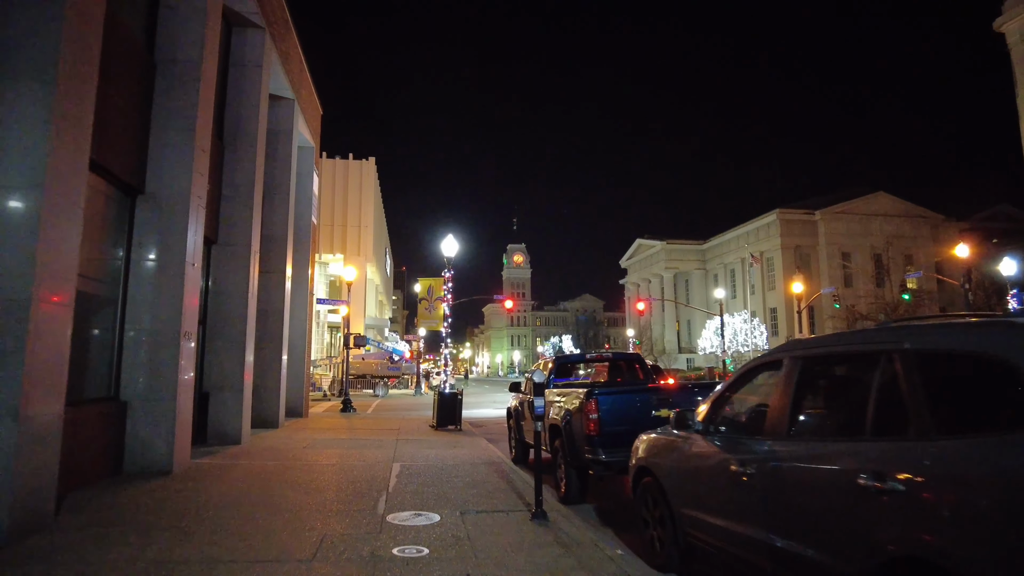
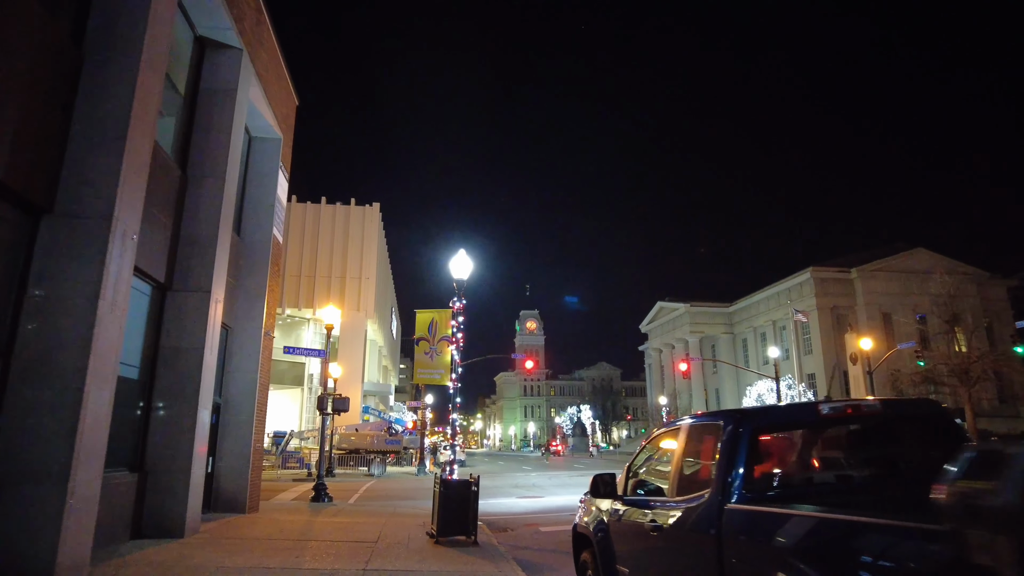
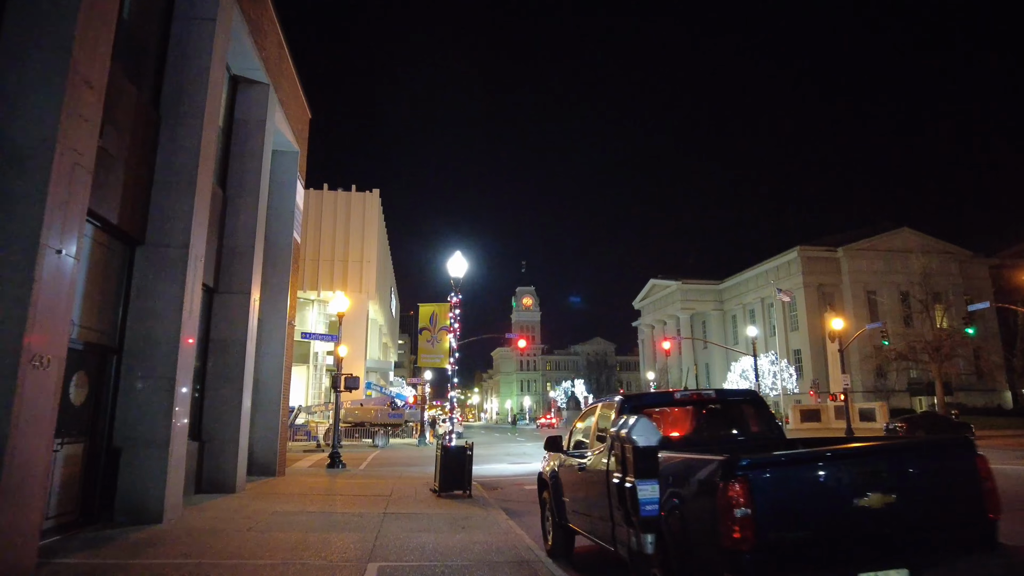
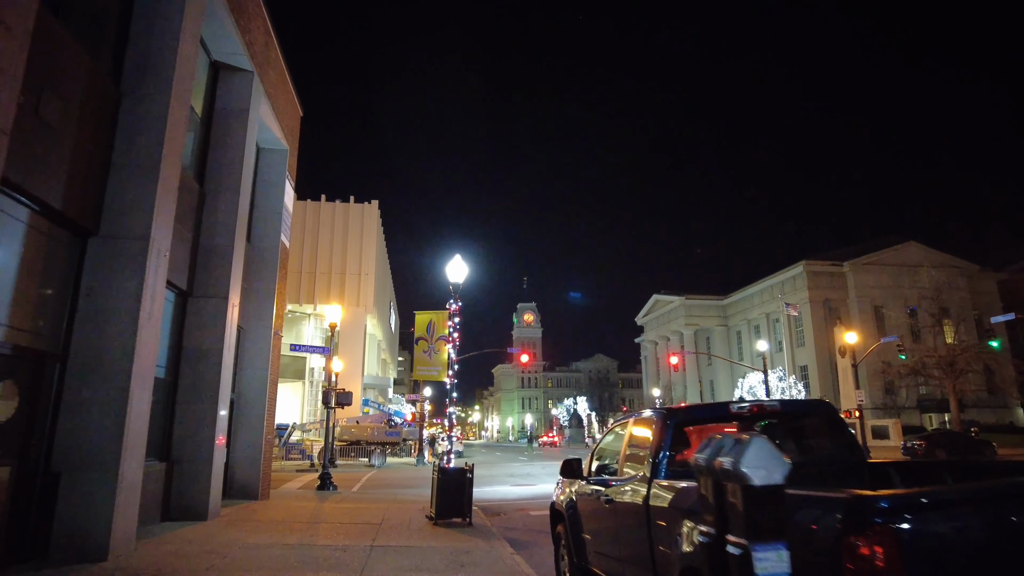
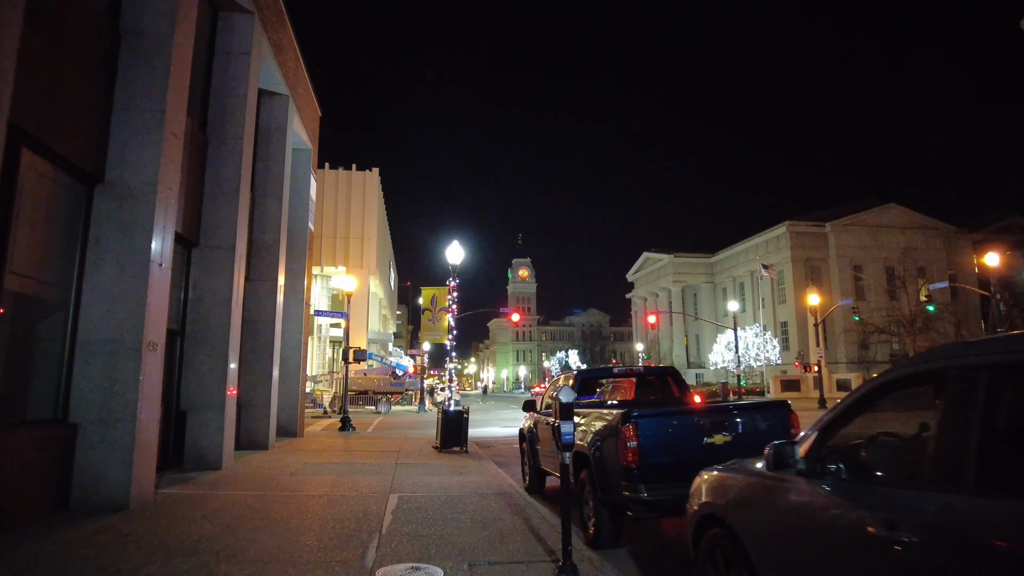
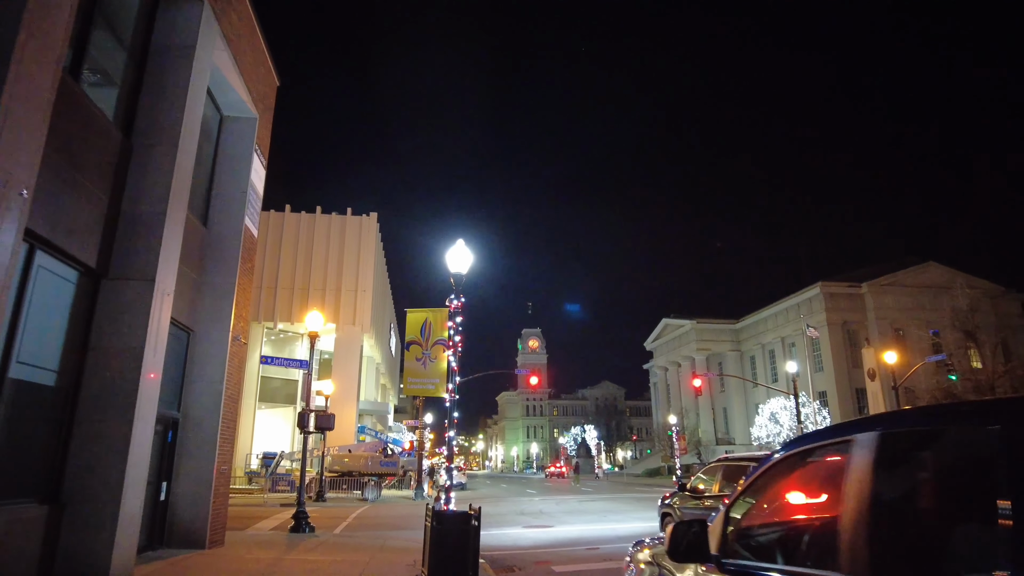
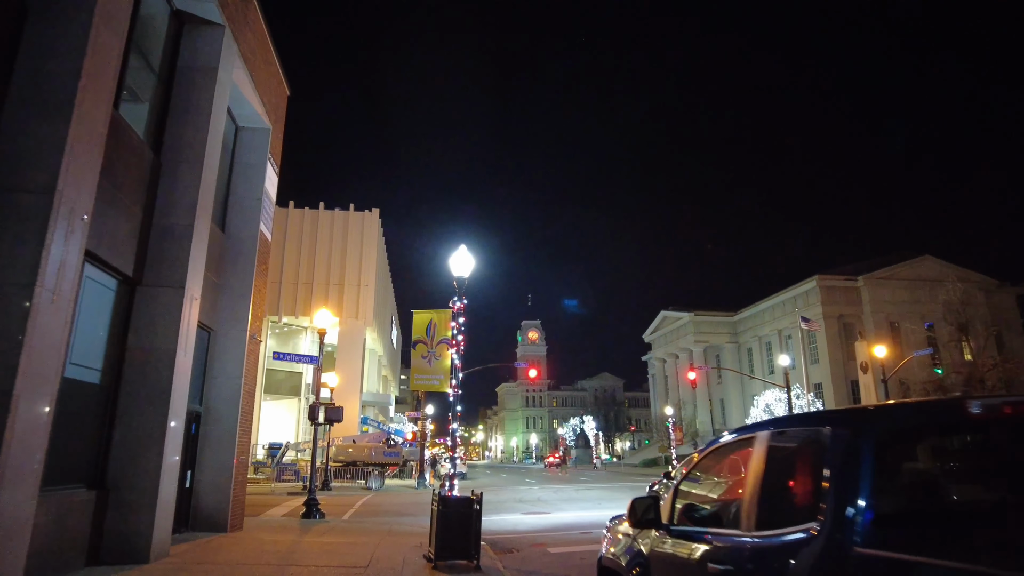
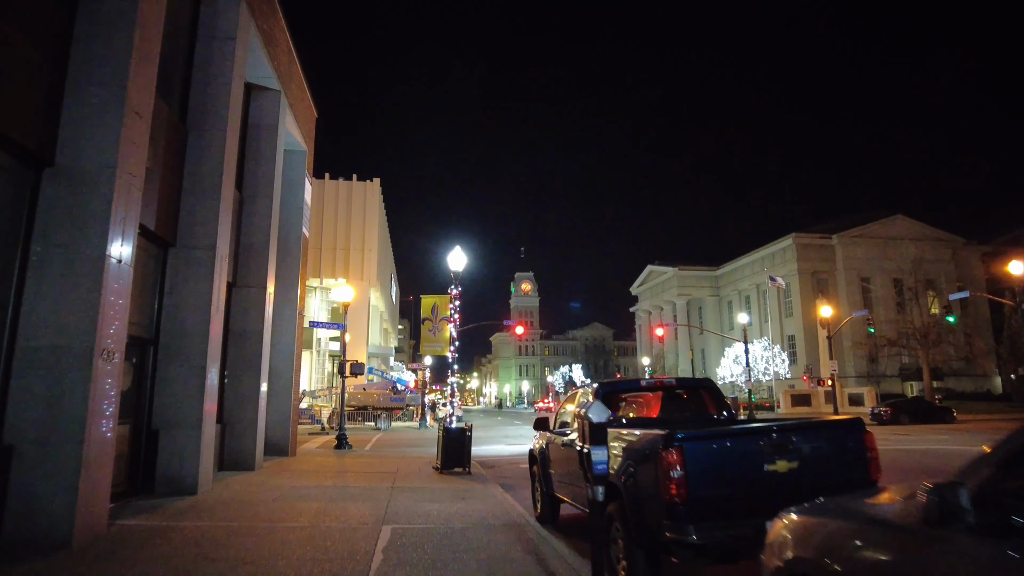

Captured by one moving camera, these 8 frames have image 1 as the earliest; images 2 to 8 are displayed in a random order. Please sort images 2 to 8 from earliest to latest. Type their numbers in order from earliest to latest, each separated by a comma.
5, 8, 3, 4, 2, 7, 6
